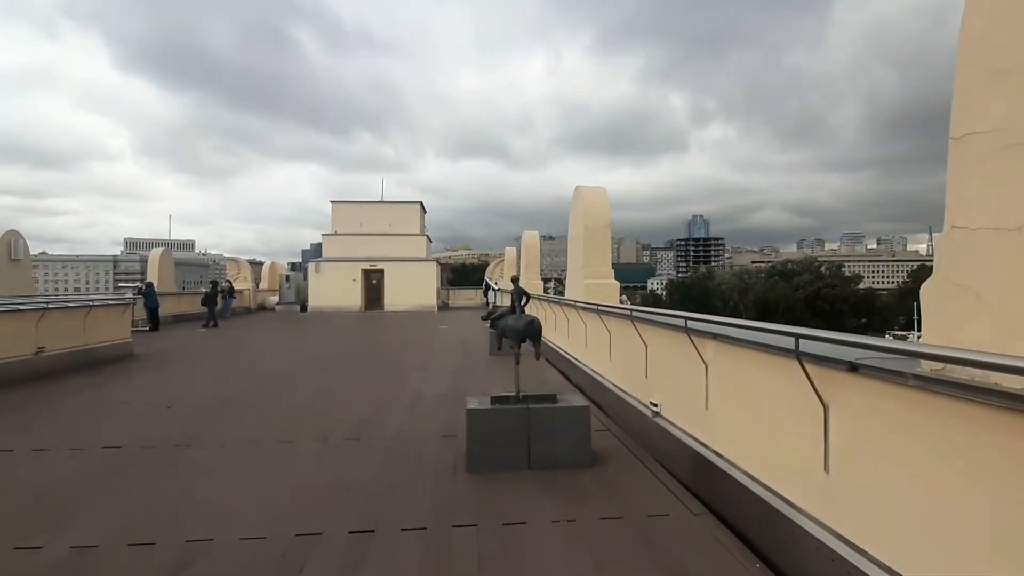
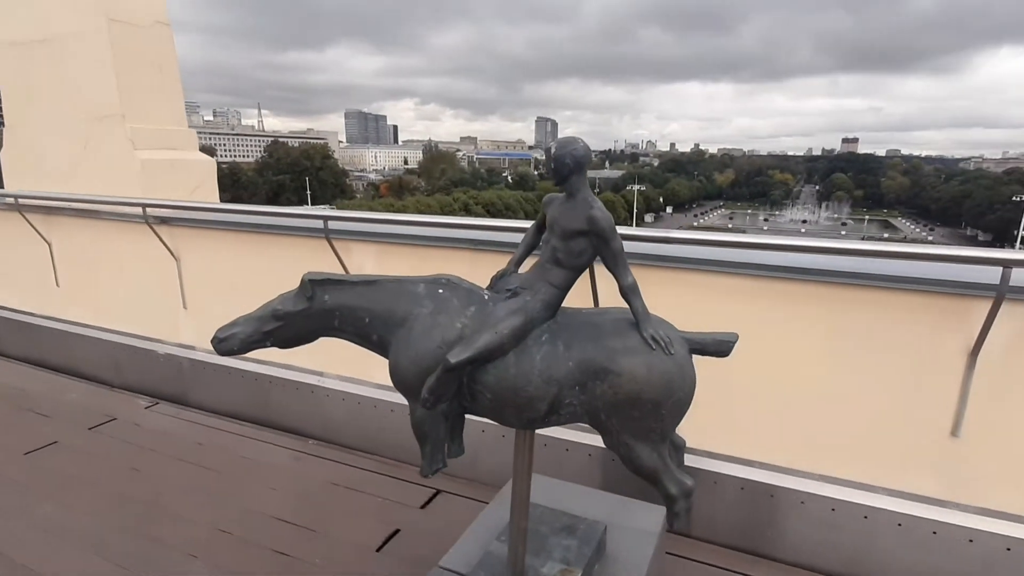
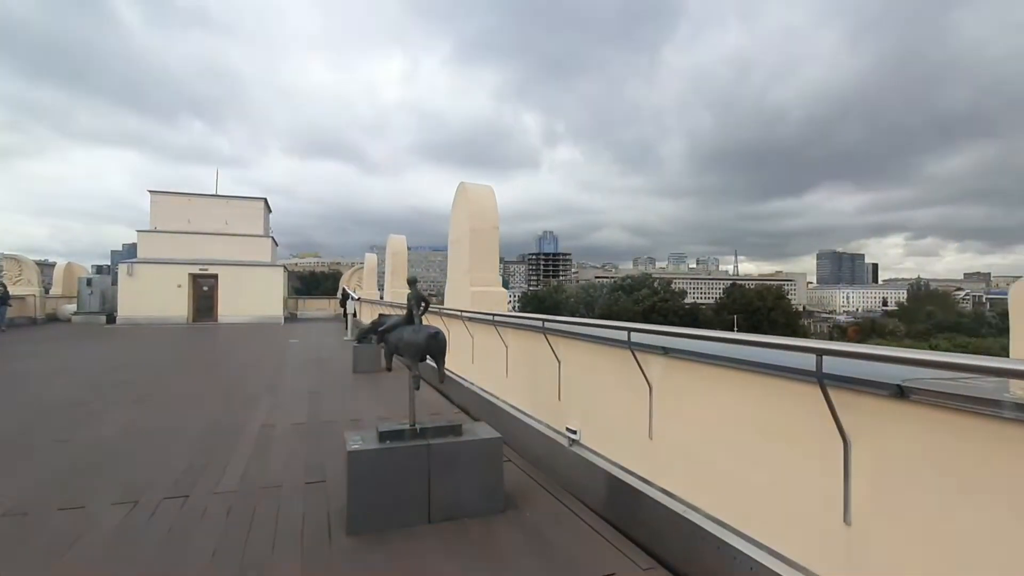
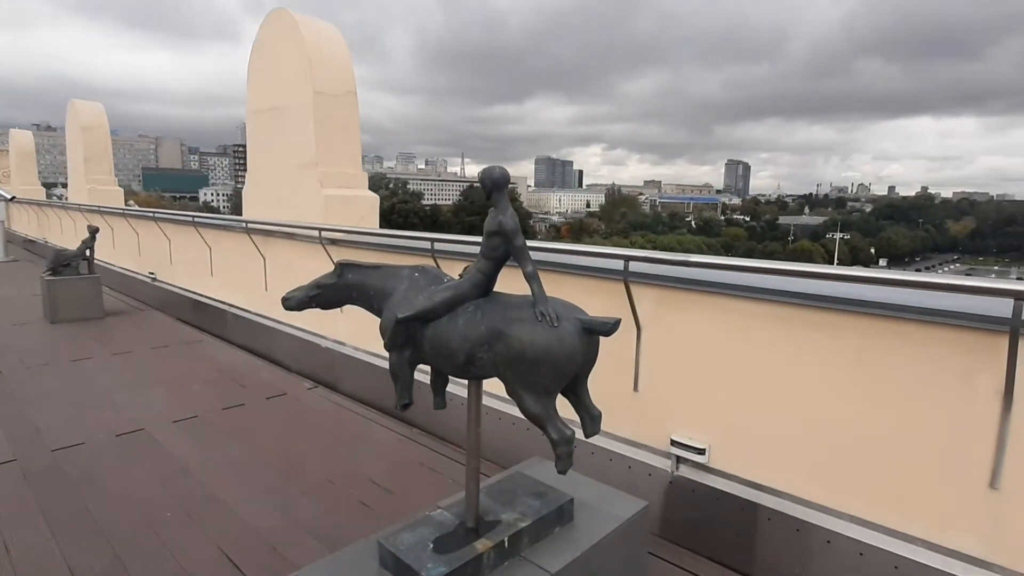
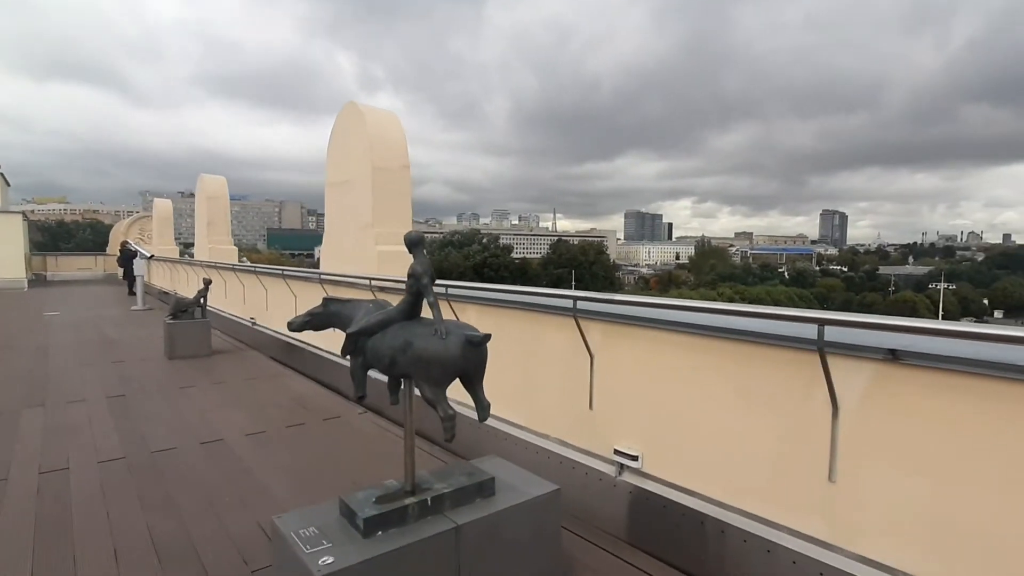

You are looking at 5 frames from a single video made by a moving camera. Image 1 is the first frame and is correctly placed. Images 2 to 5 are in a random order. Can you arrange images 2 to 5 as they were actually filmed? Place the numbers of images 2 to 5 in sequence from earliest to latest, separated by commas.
3, 5, 4, 2
